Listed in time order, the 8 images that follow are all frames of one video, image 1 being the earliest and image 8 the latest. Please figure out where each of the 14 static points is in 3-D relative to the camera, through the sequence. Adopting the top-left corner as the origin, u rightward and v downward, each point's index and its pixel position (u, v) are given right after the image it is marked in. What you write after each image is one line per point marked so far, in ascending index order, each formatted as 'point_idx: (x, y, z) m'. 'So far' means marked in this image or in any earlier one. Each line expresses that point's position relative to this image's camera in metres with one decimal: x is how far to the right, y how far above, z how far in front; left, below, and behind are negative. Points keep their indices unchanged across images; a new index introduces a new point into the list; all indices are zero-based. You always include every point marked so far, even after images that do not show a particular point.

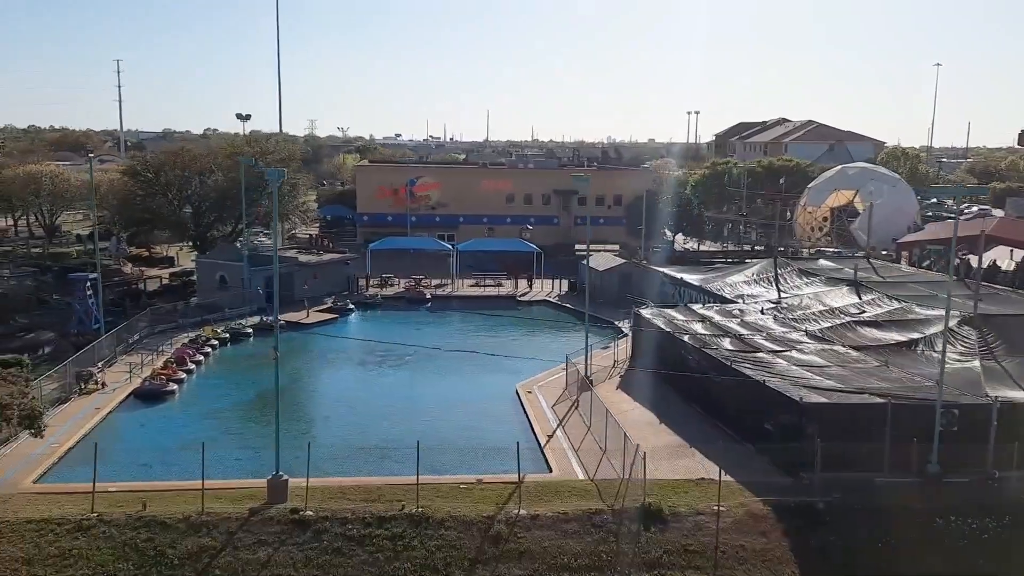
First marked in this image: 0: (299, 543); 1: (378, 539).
0: (-2.5, -3.0, +16.5) m
1: (-1.6, -2.9, +16.6) m
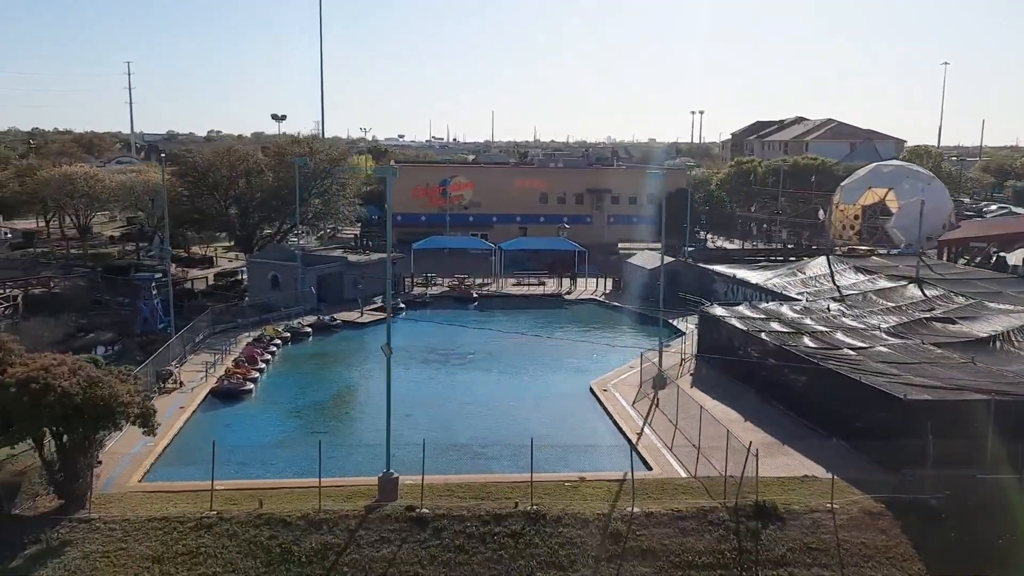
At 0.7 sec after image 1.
0: (-1.1, -2.9, +16.5) m
1: (-0.2, -2.9, +16.6) m
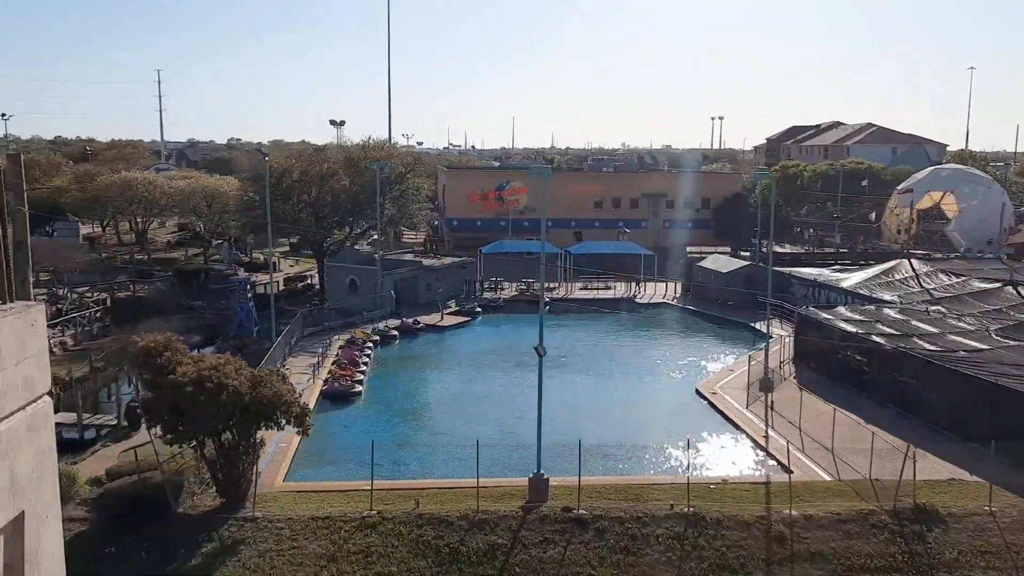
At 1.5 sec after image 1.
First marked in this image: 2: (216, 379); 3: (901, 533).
0: (+0.8, -2.9, +16.4) m
1: (+1.8, -2.9, +16.5) m
2: (-3.3, -1.0, +15.8) m
3: (+4.6, -2.9, +16.8) m
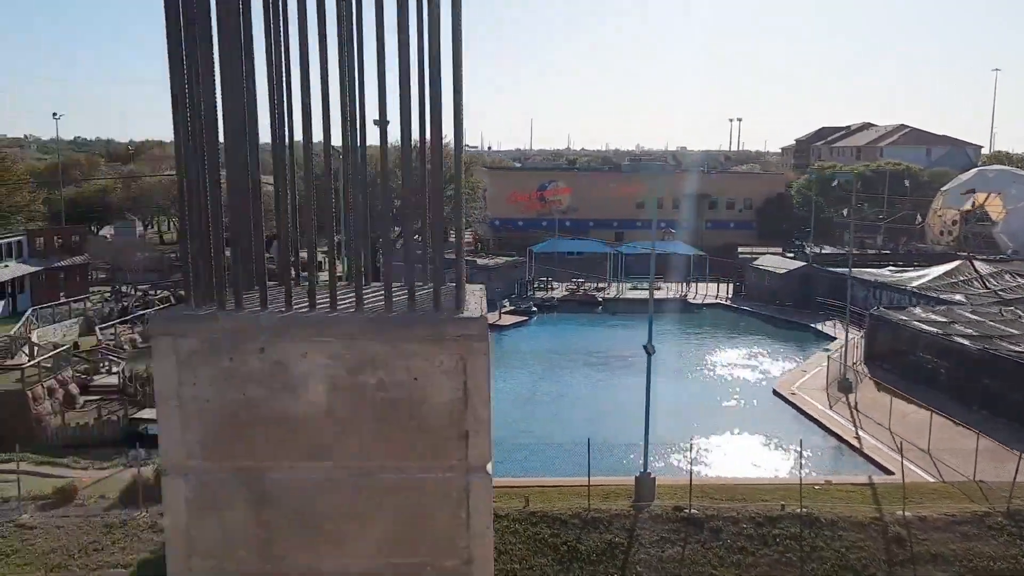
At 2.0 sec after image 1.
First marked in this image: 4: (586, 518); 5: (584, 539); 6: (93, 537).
0: (+2.2, -2.9, +16.3) m
1: (+3.1, -2.9, +16.3) m
2: (-2.0, -1.0, +15.8) m
3: (+5.9, -2.9, +16.7) m
4: (+0.9, -2.7, +16.7) m
5: (+0.8, -2.8, +16.1) m
6: (-4.5, -2.7, +15.3) m
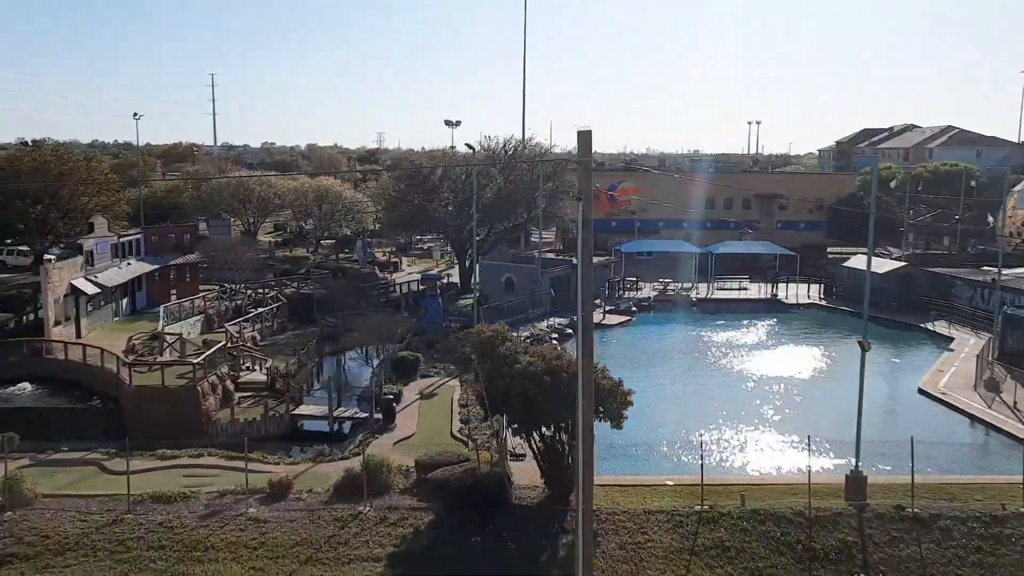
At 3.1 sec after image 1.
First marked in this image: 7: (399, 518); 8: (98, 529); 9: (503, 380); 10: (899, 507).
0: (+4.7, -2.8, +16.0) m
1: (+5.6, -2.8, +16.1) m
2: (+0.6, -0.9, +15.6) m
3: (+8.5, -2.8, +16.3) m
4: (+3.4, -2.6, +16.5) m
5: (+3.4, -2.8, +15.9) m
6: (-1.9, -2.6, +15.2) m
7: (-1.2, -2.5, +15.7) m
8: (-4.3, -2.5, +15.1) m
9: (-0.1, -1.0, +15.9) m
10: (+4.6, -2.6, +17.1) m
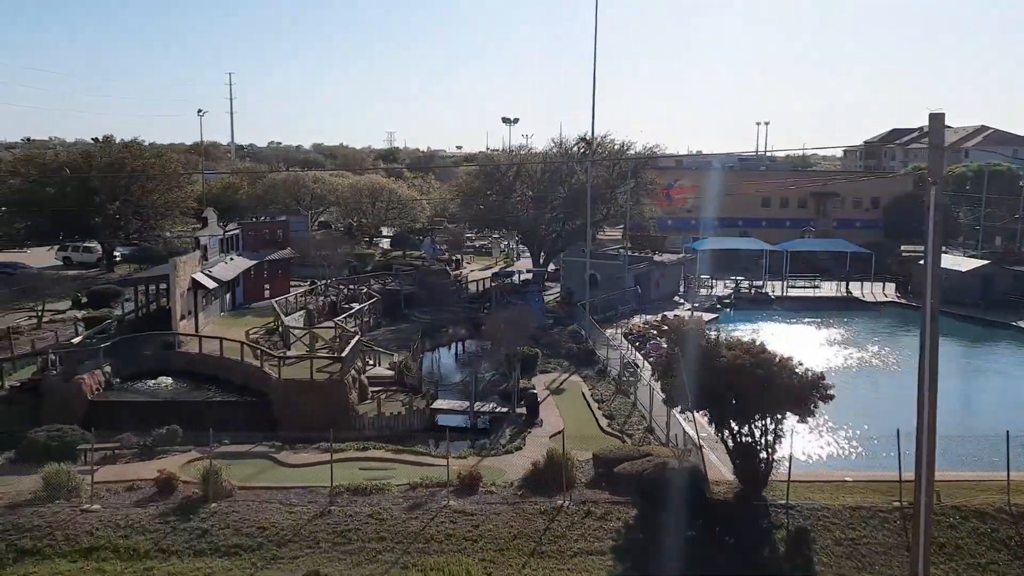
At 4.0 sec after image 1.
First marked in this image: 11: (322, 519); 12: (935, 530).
0: (+7.0, -2.8, +15.8) m
1: (+7.9, -2.8, +15.8) m
2: (+2.8, -0.8, +15.5) m
3: (+10.7, -2.8, +16.1) m
4: (+5.7, -2.6, +16.3) m
5: (+5.6, -2.7, +15.7) m
6: (+0.3, -2.5, +15.1) m
7: (+1.0, -2.4, +15.6) m
8: (-2.1, -2.4, +15.0) m
9: (+2.2, -1.0, +15.8) m
10: (+6.9, -2.5, +16.9) m
11: (-2.0, -2.4, +15.1) m
12: (+4.5, -2.6, +15.6) m
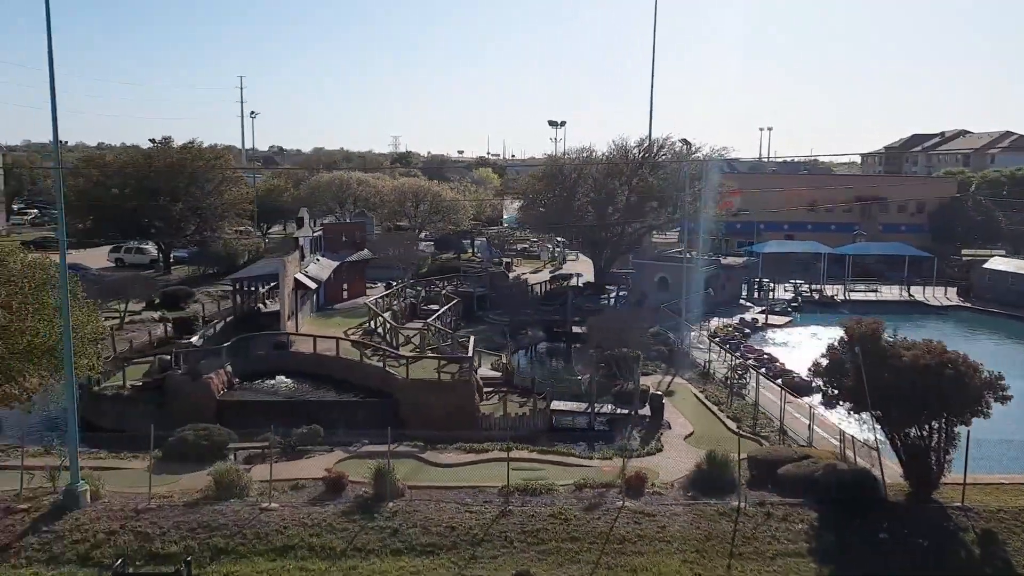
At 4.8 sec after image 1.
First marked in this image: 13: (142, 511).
0: (+8.9, -2.8, +15.6) m
1: (+9.8, -2.8, +15.6) m
2: (+4.8, -0.8, +15.3) m
3: (+12.7, -2.8, +15.8) m
4: (+7.6, -2.6, +16.2) m
5: (+7.5, -2.7, +15.5) m
6: (+2.2, -2.5, +15.0) m
7: (+2.9, -2.4, +15.5) m
8: (-0.2, -2.4, +14.9) m
9: (+4.1, -1.0, +15.6) m
10: (+8.8, -2.6, +16.7) m
11: (-0.1, -2.4, +15.0) m
12: (+6.5, -2.6, +15.4) m
13: (-3.9, -2.4, +15.1) m
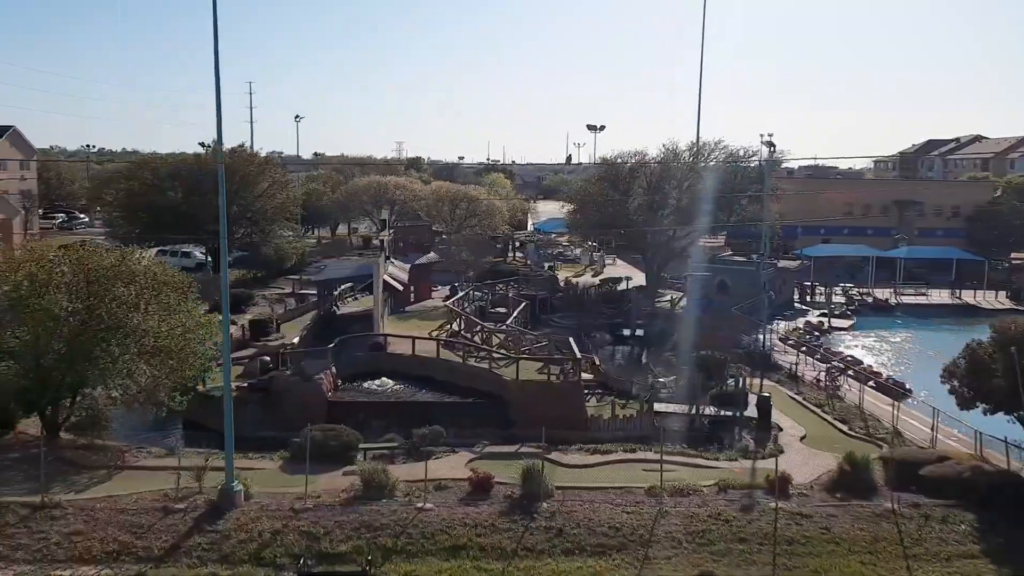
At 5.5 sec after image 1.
0: (+10.6, -2.8, +15.5) m
1: (+11.5, -2.8, +15.5) m
2: (+6.4, -0.8, +15.2) m
3: (+14.3, -2.8, +15.7) m
4: (+9.3, -2.6, +16.0) m
5: (+9.2, -2.7, +15.4) m
6: (+3.9, -2.5, +14.9) m
7: (+4.6, -2.4, +15.4) m
8: (+1.5, -2.4, +14.8) m
9: (+5.8, -1.0, +15.5) m
10: (+10.5, -2.6, +16.6) m
11: (+1.6, -2.4, +14.9) m
12: (+8.1, -2.6, +15.3) m
13: (-2.2, -2.3, +15.1) m
